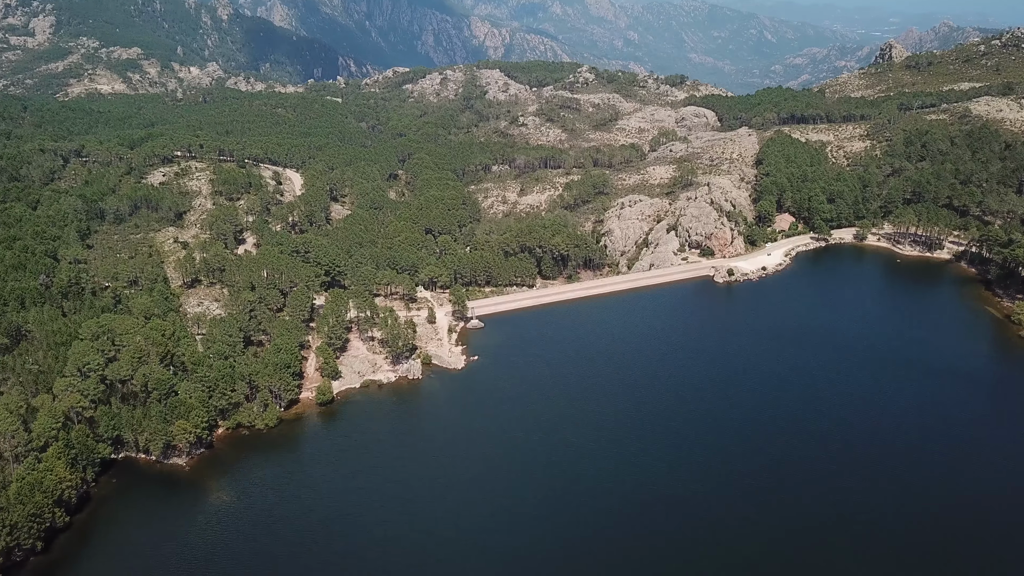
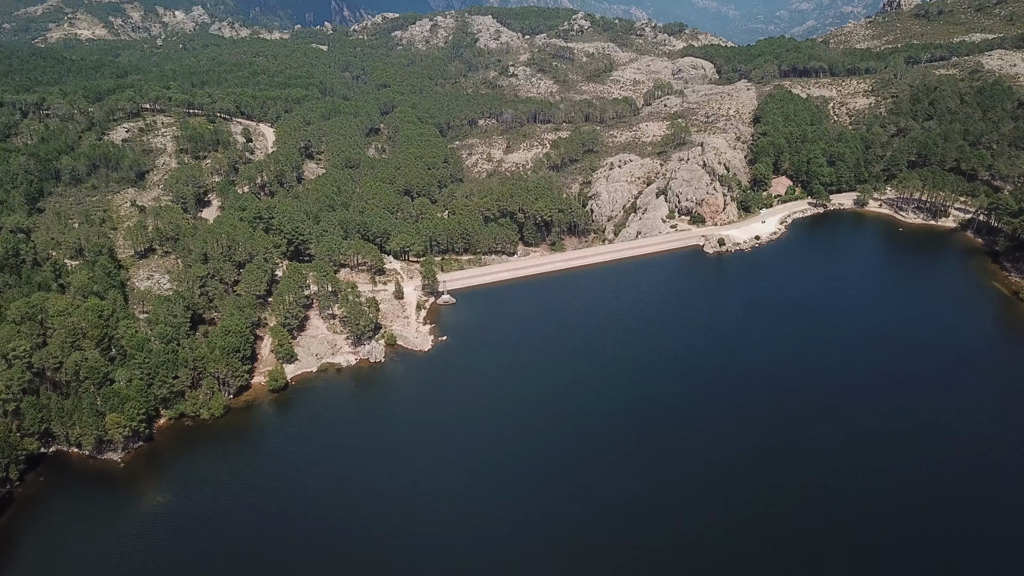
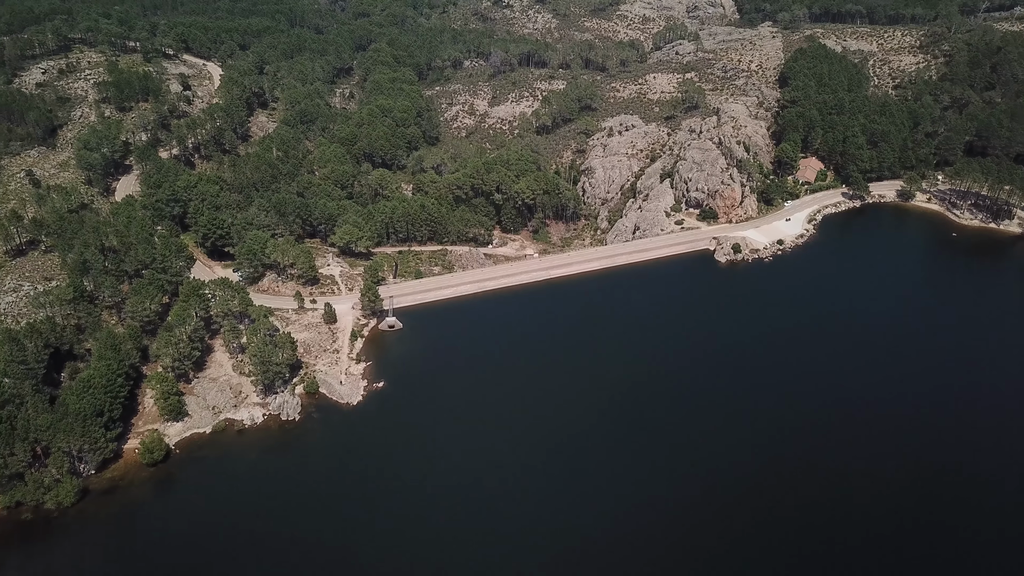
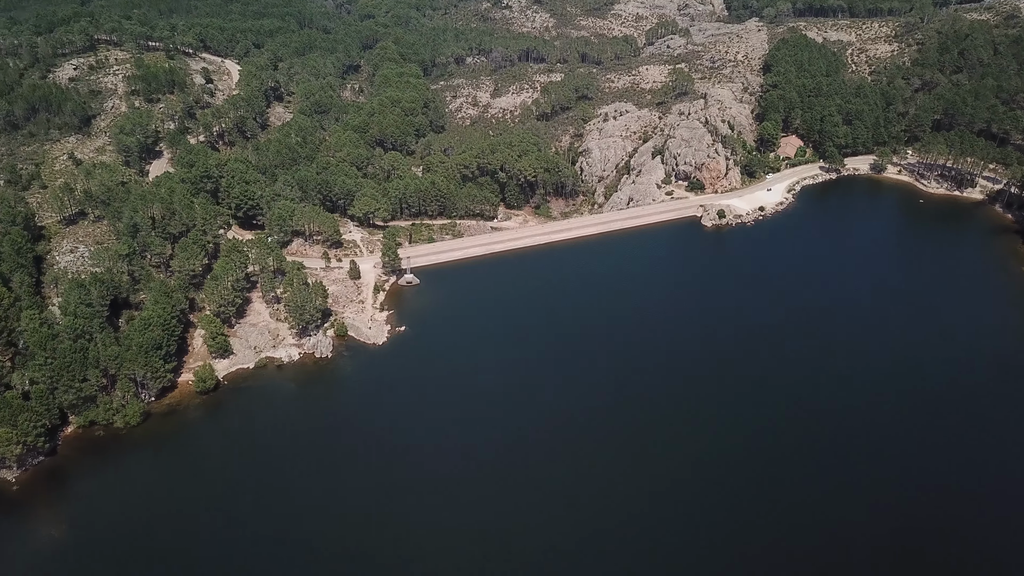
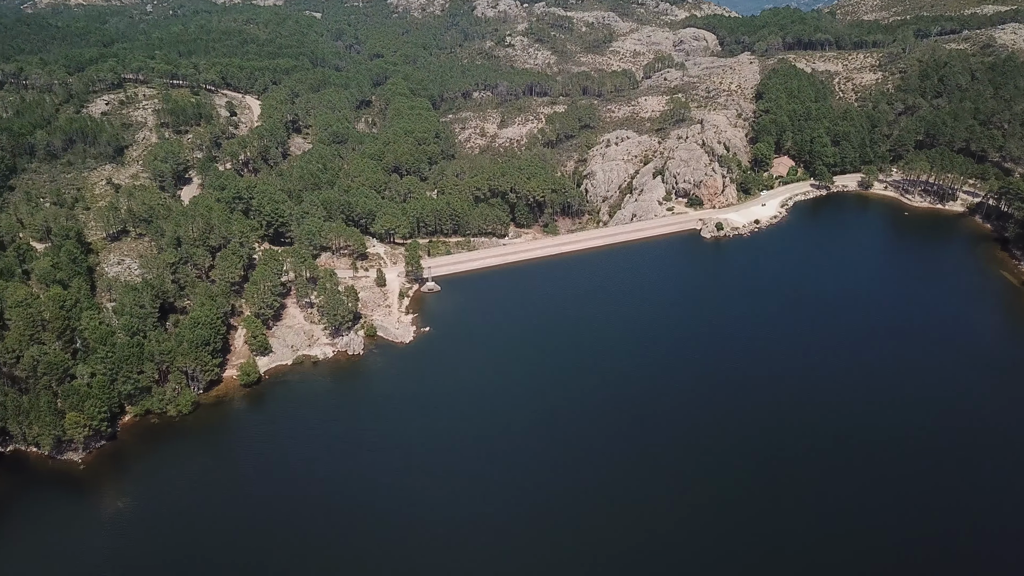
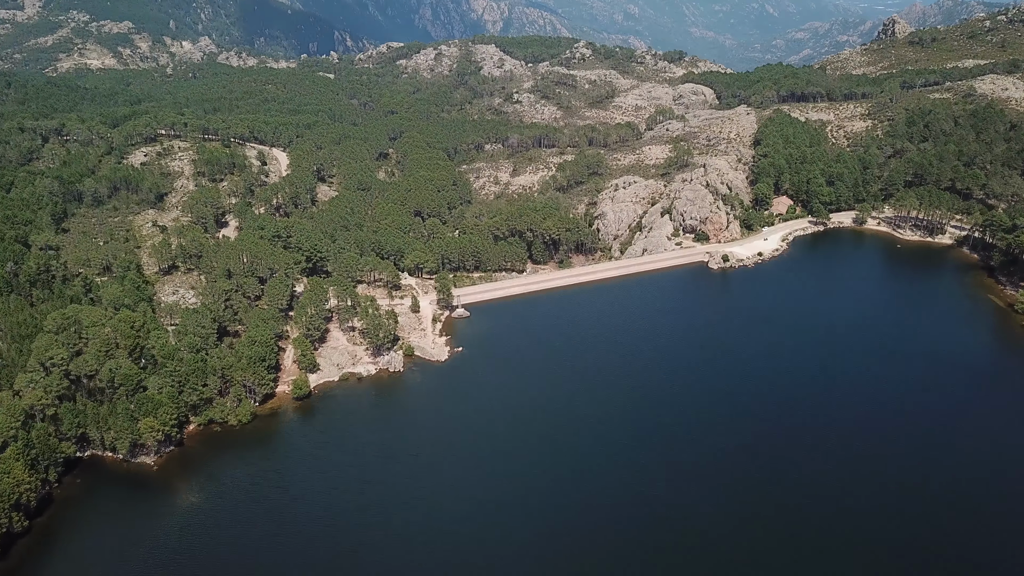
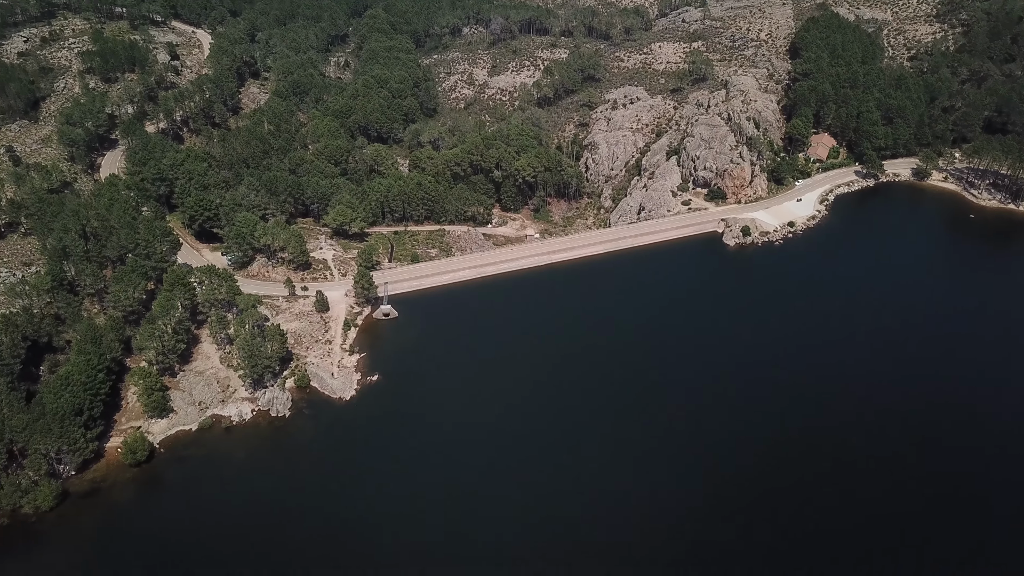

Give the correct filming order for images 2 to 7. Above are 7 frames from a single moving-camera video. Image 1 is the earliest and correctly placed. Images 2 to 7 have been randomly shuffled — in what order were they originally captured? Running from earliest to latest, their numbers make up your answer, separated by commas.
6, 2, 5, 4, 3, 7
